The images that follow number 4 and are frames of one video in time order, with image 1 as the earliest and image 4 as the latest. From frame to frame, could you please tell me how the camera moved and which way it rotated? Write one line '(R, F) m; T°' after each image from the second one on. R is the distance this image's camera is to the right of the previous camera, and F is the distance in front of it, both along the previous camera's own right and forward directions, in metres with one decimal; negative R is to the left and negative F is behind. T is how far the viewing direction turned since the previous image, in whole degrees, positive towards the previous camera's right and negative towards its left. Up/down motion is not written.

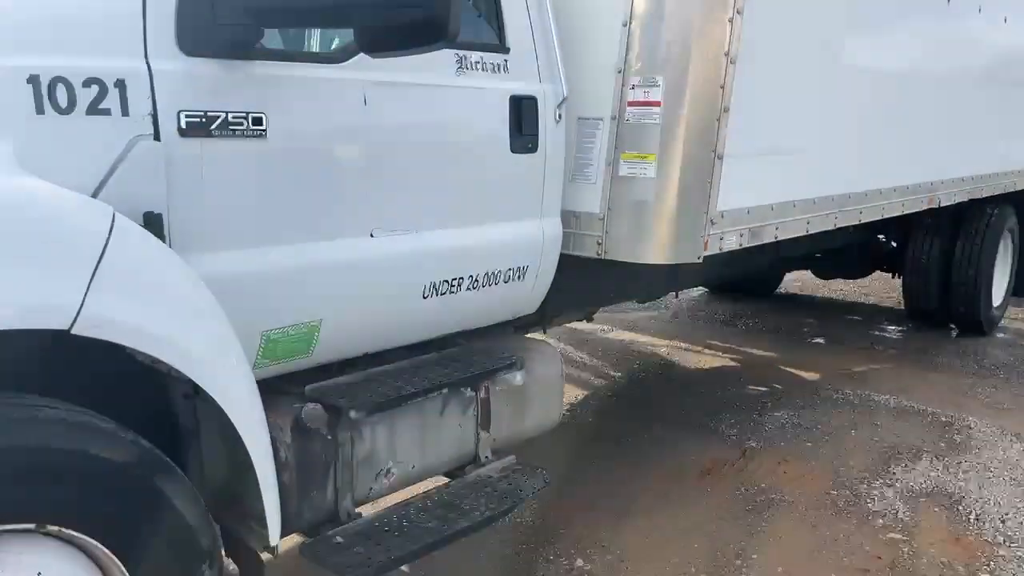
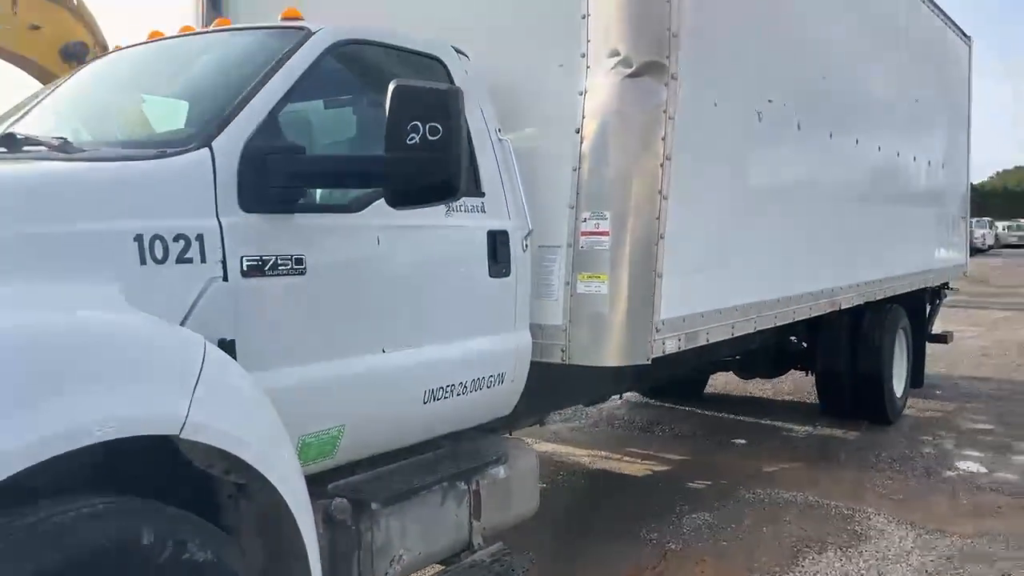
(-0.2, -0.5) m; +5°
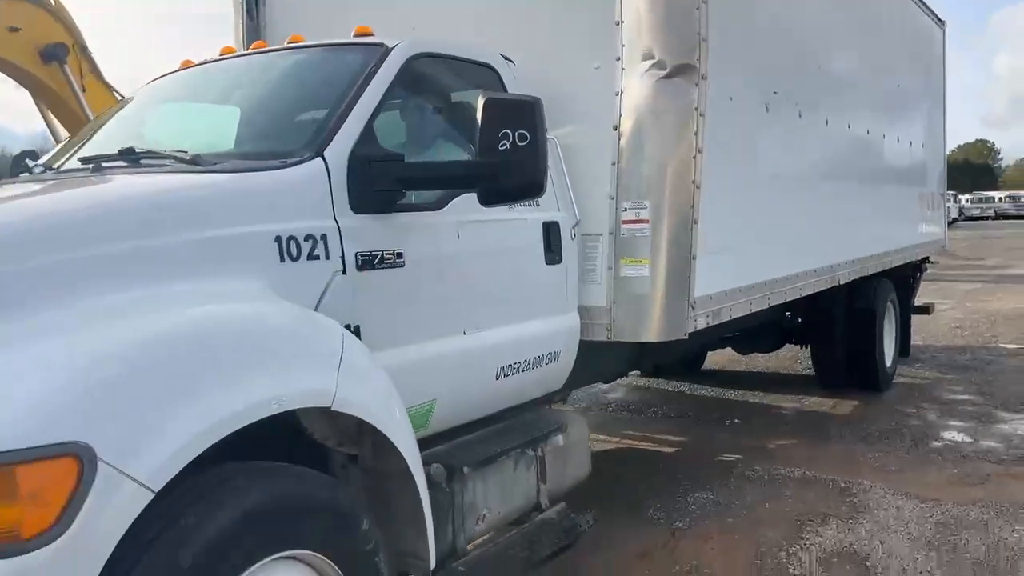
(-0.3, -0.3) m; +2°
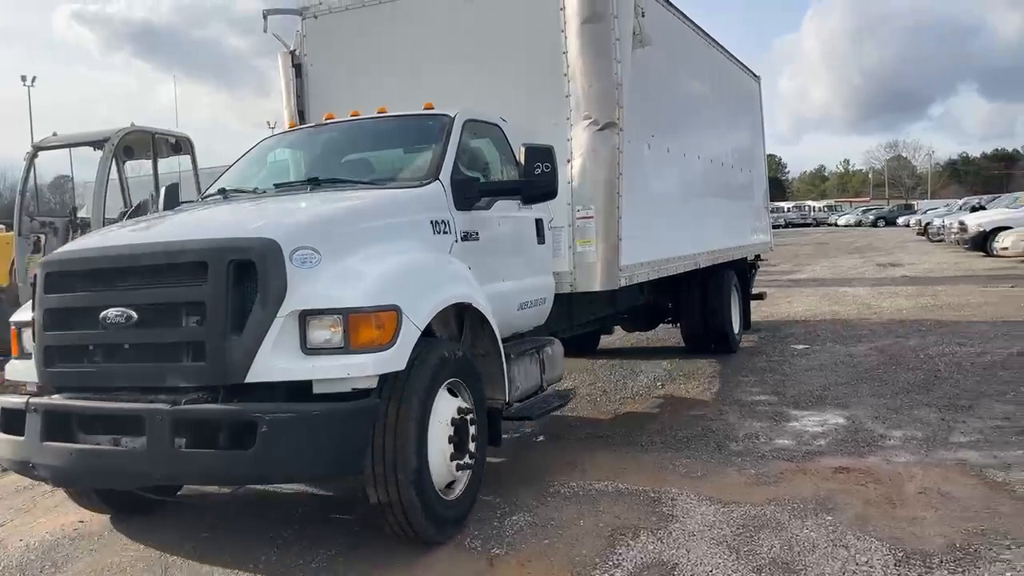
(-1.2, -2.1) m; +11°
